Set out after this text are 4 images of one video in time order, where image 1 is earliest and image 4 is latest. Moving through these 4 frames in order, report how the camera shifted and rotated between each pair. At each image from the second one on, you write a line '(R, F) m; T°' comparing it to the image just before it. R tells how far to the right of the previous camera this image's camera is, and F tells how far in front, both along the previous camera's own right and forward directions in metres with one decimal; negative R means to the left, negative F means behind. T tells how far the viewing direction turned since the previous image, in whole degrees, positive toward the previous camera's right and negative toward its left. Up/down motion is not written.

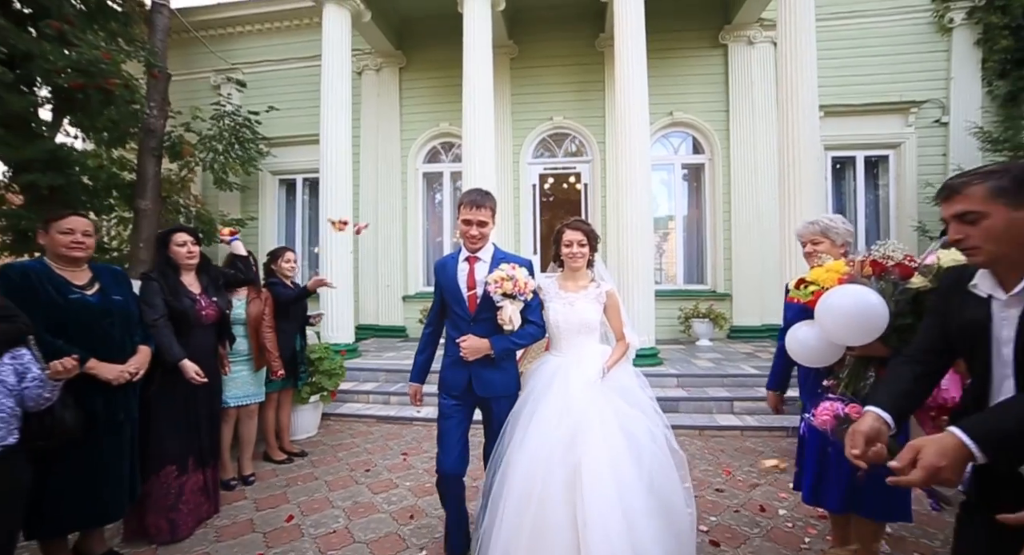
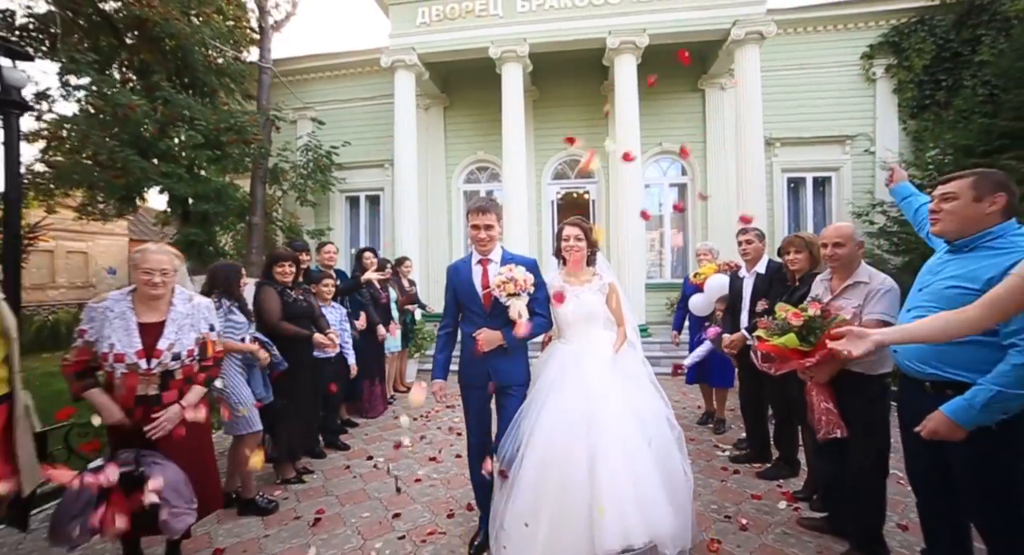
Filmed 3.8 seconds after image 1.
(-0.4, -2.3) m; -1°
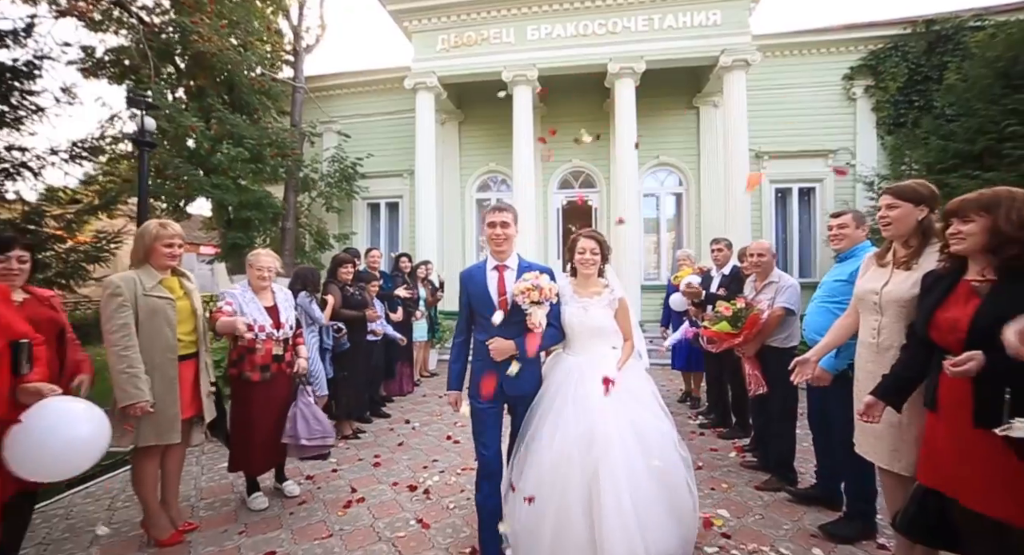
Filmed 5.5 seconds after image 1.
(-0.1, -1.0) m; -1°
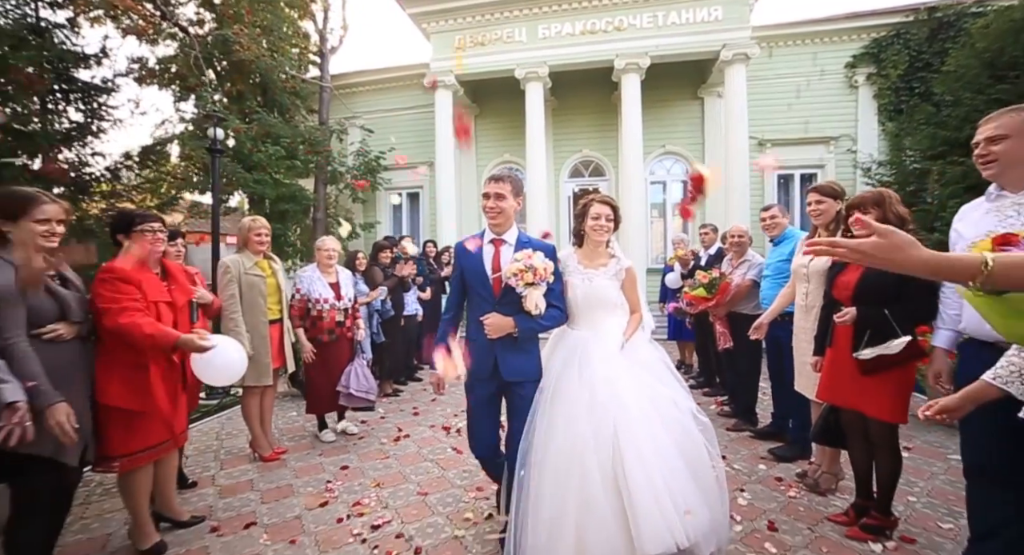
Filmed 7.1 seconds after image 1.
(0.0, -0.8) m; -2°
